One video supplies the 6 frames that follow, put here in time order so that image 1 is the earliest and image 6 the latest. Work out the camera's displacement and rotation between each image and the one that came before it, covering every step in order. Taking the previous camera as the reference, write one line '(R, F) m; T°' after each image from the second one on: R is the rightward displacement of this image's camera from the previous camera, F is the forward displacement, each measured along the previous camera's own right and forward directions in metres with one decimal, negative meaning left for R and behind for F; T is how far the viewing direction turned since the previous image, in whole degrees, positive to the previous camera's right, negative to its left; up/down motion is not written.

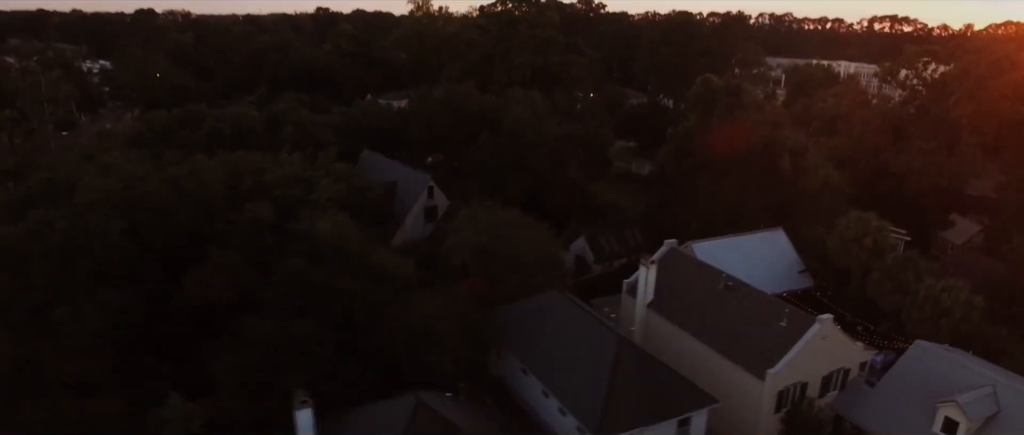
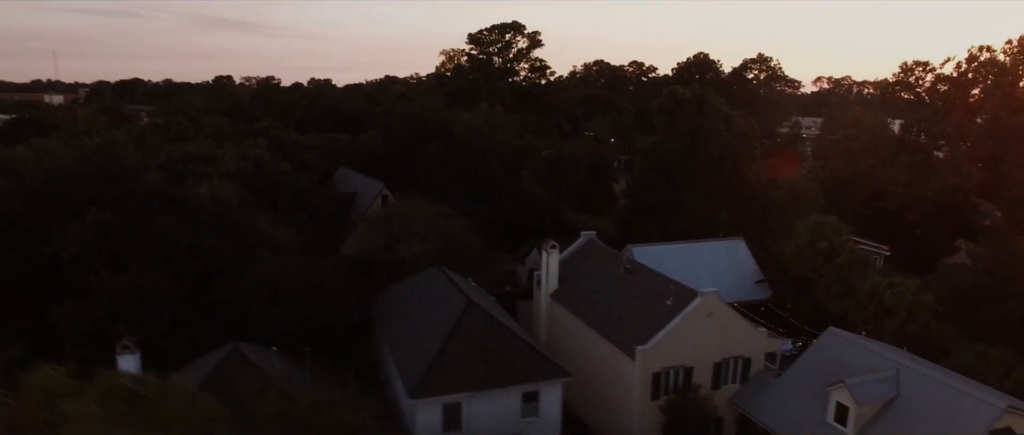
(+7.5, +1.9) m; -6°
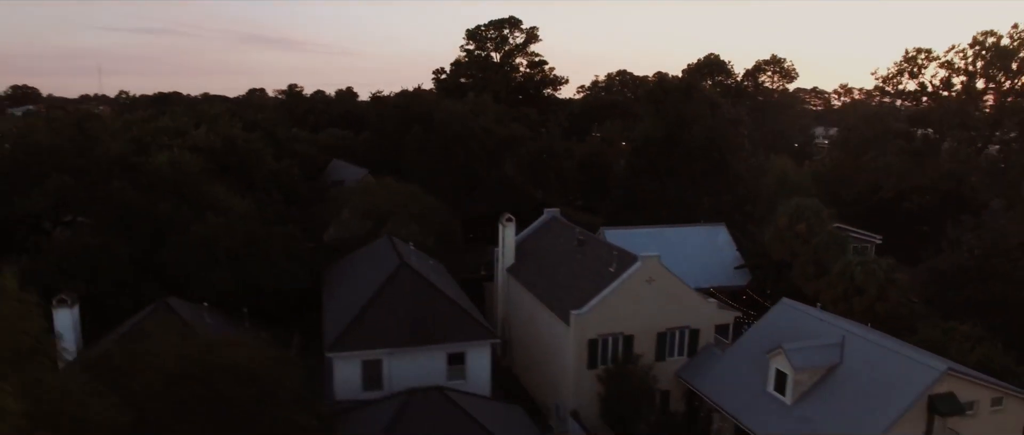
(+3.2, +0.6) m; -3°
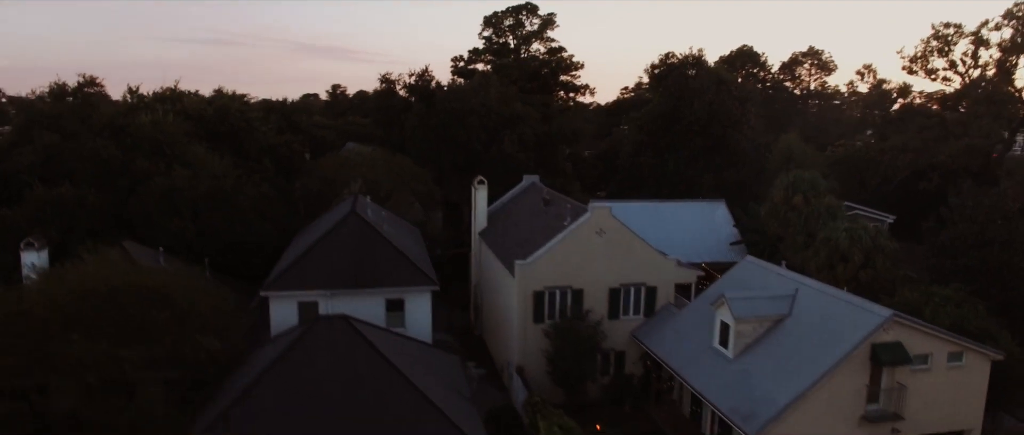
(+3.3, +0.6) m; -5°
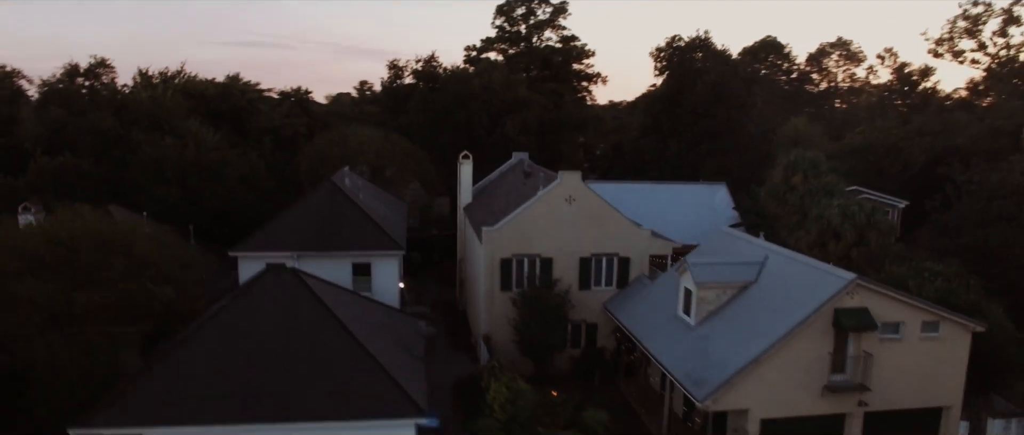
(+2.0, +0.5) m; -3°
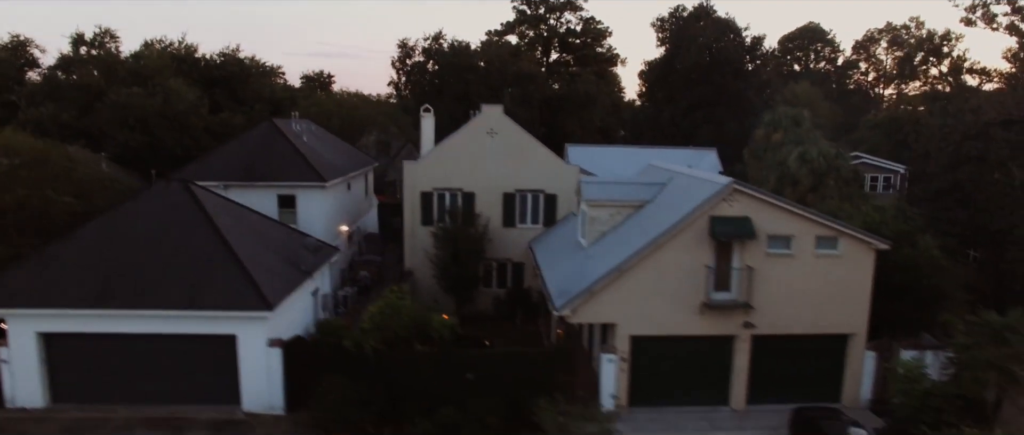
(+4.3, +0.7) m; -6°
